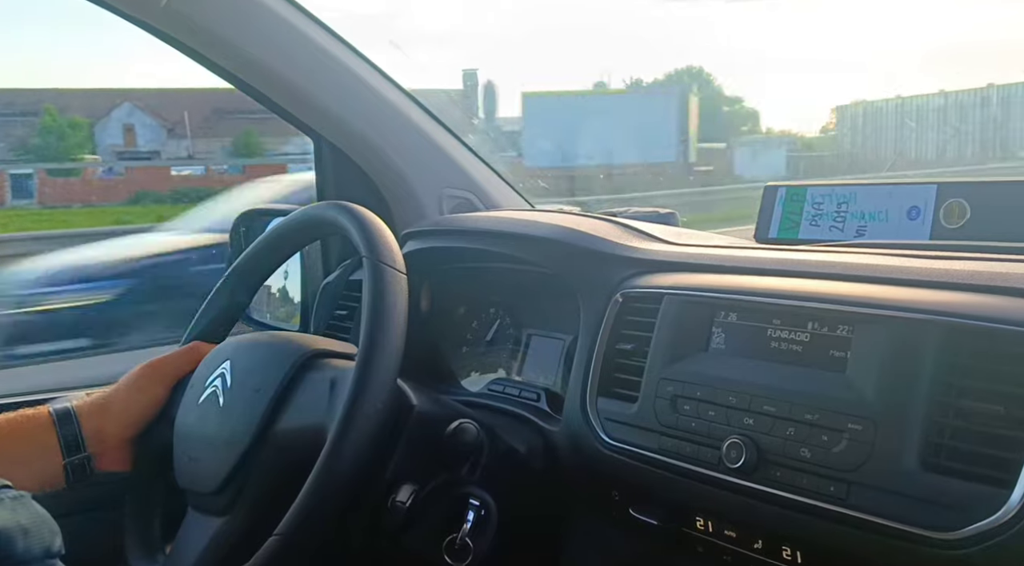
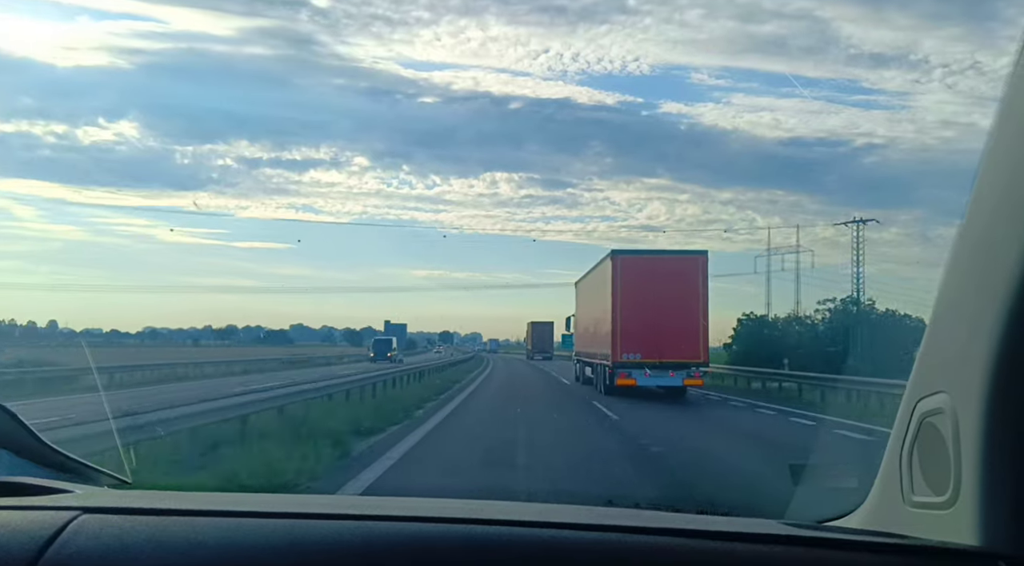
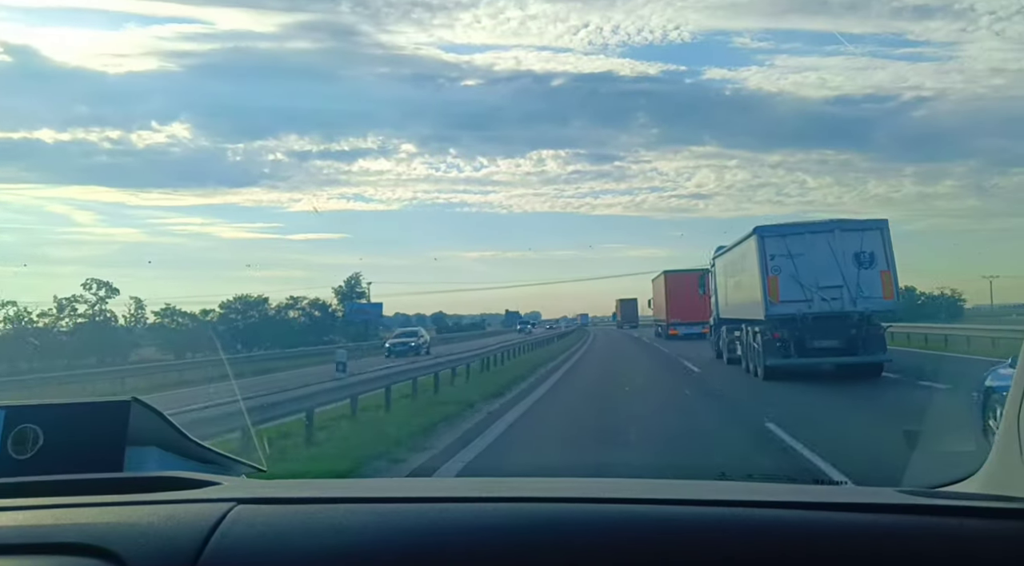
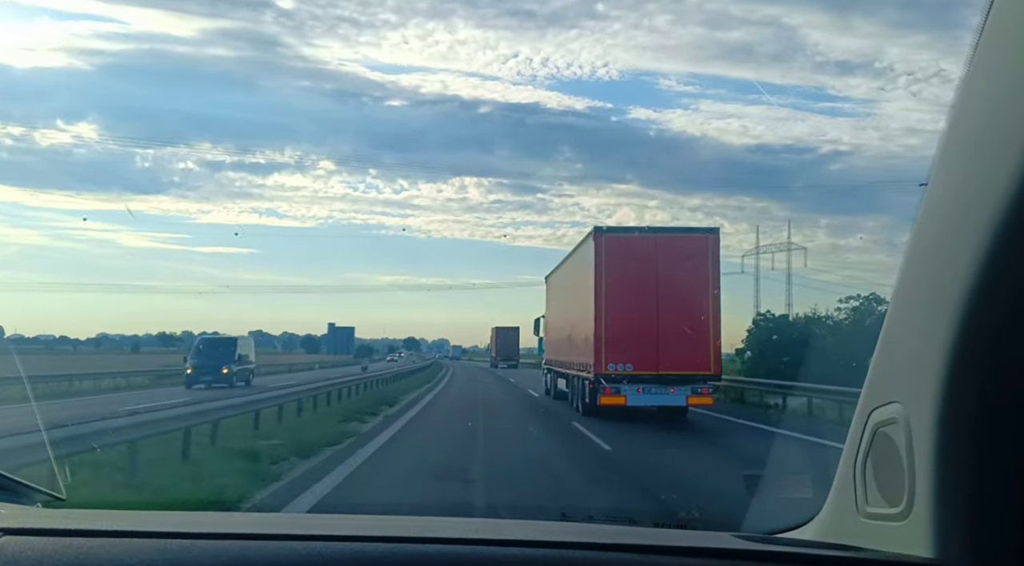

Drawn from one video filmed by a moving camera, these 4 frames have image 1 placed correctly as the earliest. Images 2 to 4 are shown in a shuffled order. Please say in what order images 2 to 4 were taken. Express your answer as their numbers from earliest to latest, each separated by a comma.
3, 2, 4
